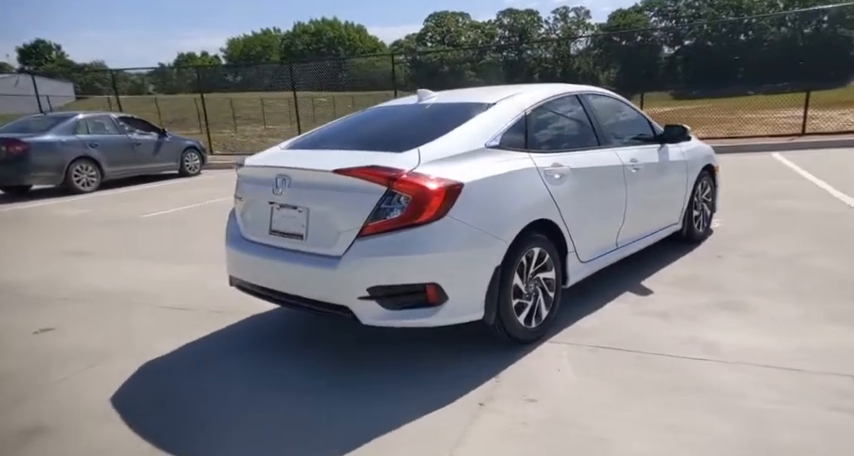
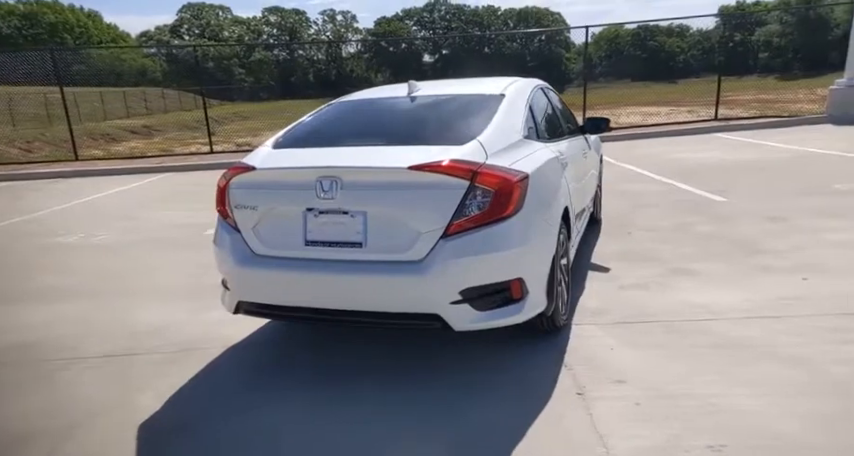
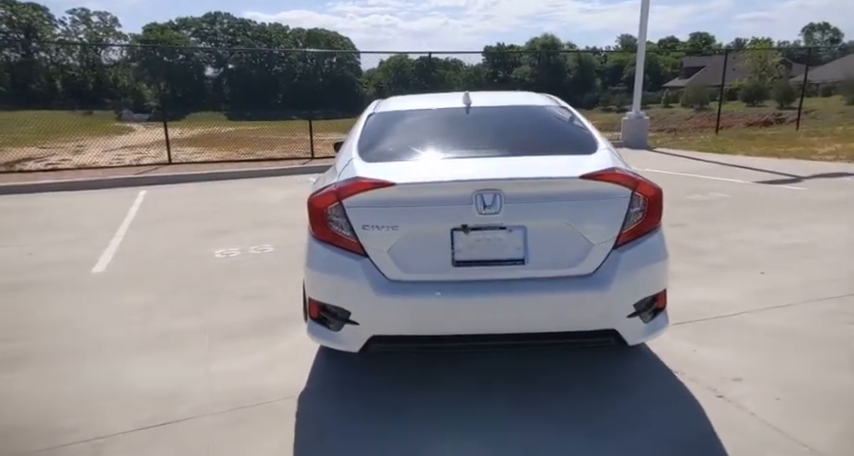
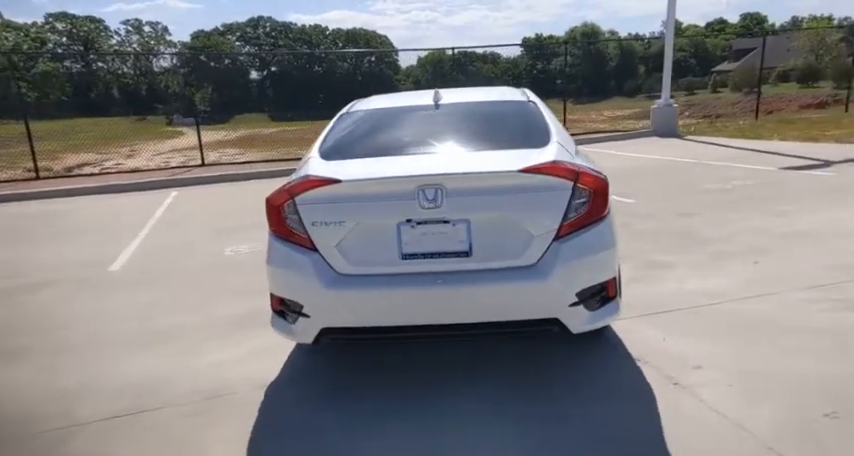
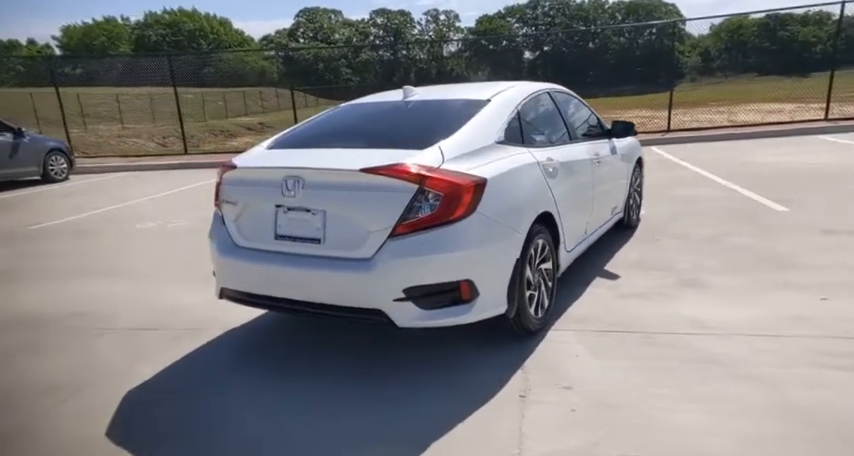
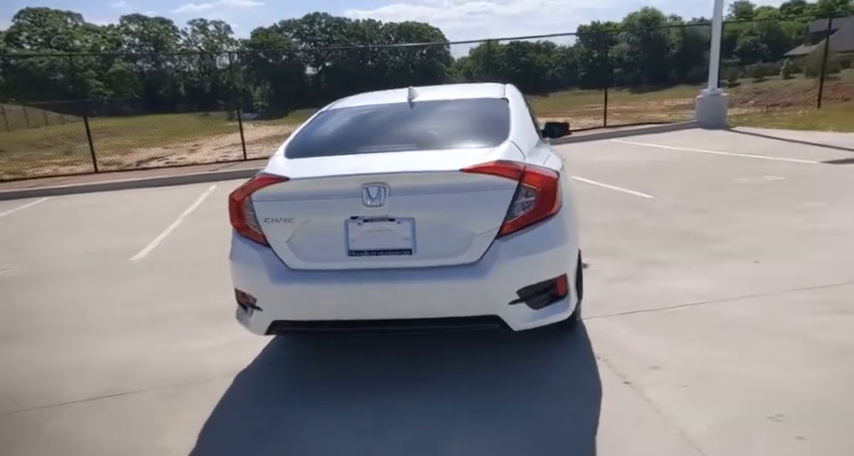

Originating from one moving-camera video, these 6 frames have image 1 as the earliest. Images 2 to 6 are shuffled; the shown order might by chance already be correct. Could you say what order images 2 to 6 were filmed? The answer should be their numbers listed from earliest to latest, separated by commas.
5, 2, 6, 4, 3
